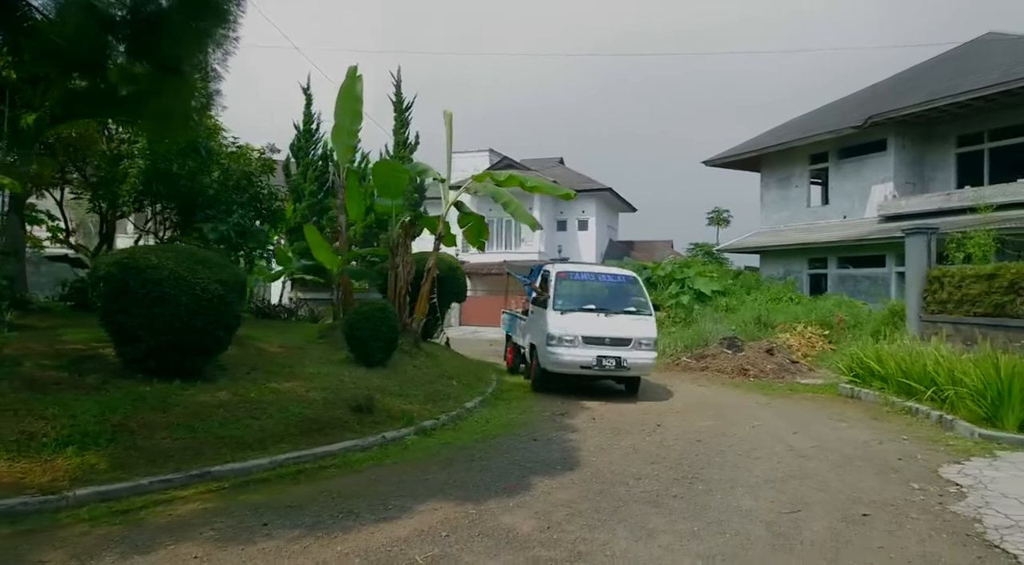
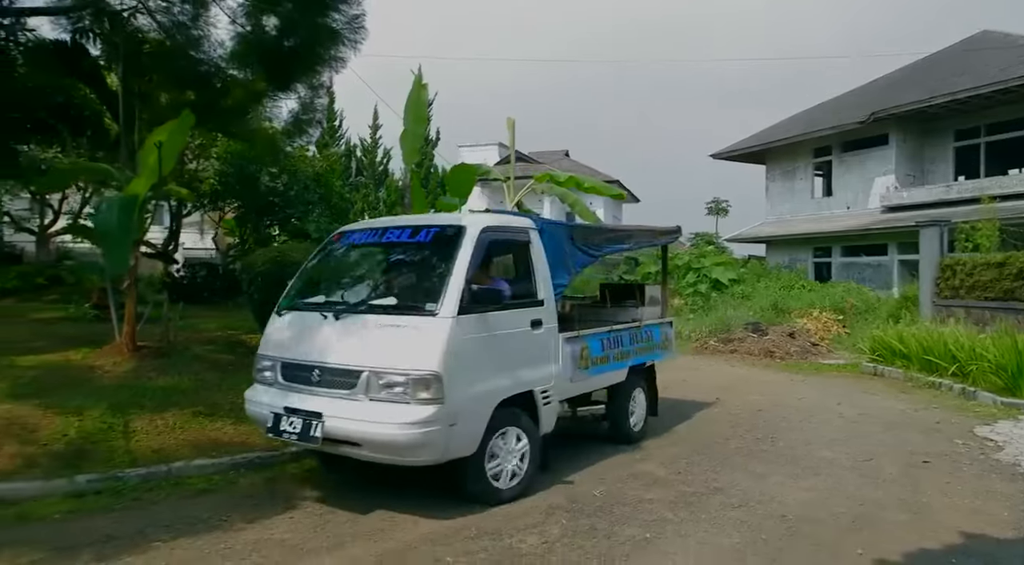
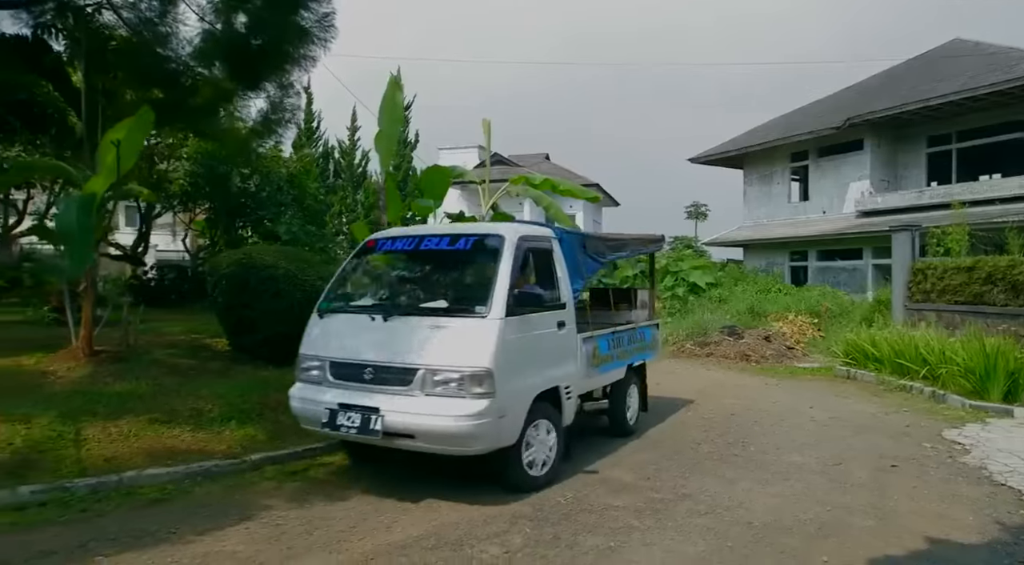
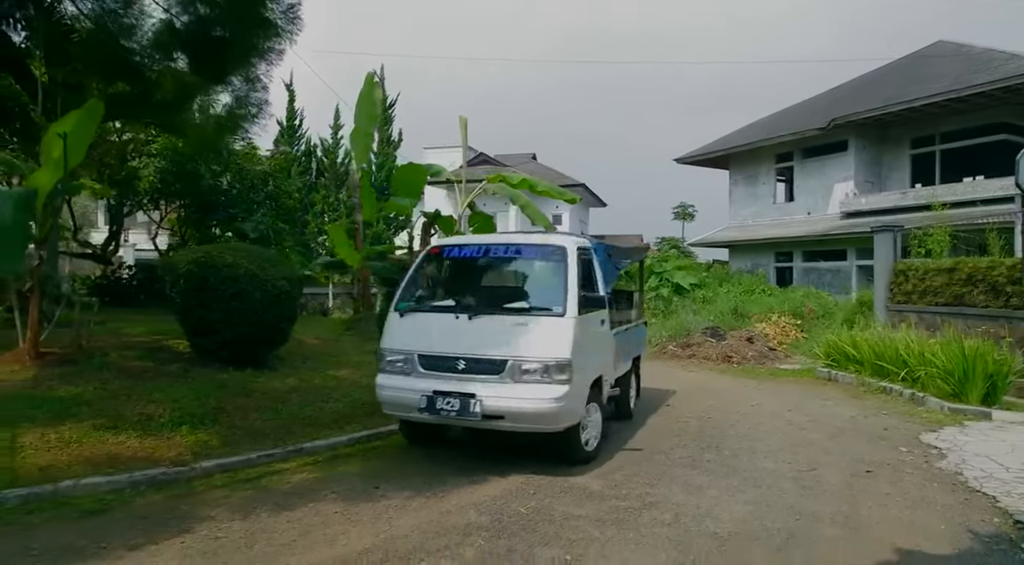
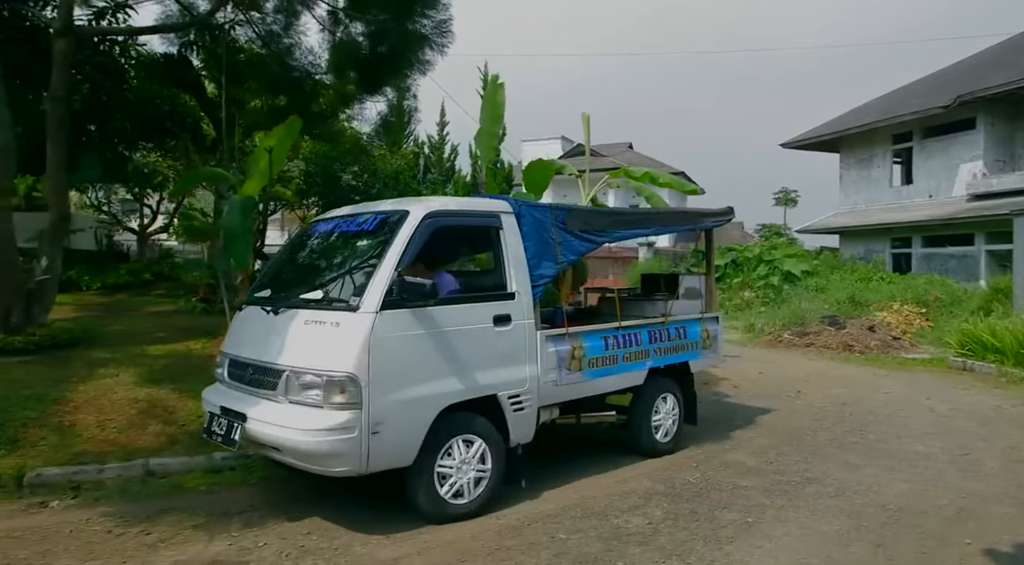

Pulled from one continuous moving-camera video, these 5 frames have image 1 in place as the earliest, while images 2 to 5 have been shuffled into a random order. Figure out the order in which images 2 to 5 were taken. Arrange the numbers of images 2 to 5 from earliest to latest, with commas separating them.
4, 3, 2, 5
